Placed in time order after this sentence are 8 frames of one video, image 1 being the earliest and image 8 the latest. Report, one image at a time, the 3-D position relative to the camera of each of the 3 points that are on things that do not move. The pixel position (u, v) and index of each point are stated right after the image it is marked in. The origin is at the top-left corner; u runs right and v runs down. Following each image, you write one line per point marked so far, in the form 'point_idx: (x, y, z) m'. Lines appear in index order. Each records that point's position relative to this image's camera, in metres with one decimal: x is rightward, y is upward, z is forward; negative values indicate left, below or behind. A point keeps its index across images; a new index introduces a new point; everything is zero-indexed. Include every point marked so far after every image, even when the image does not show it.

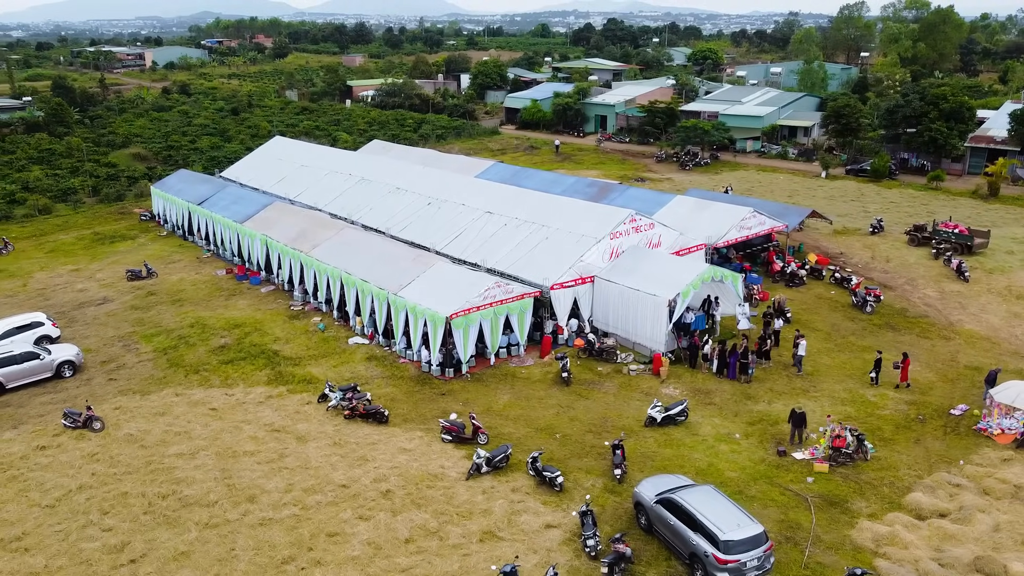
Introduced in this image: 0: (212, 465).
0: (-5.6, -3.3, +13.1) m
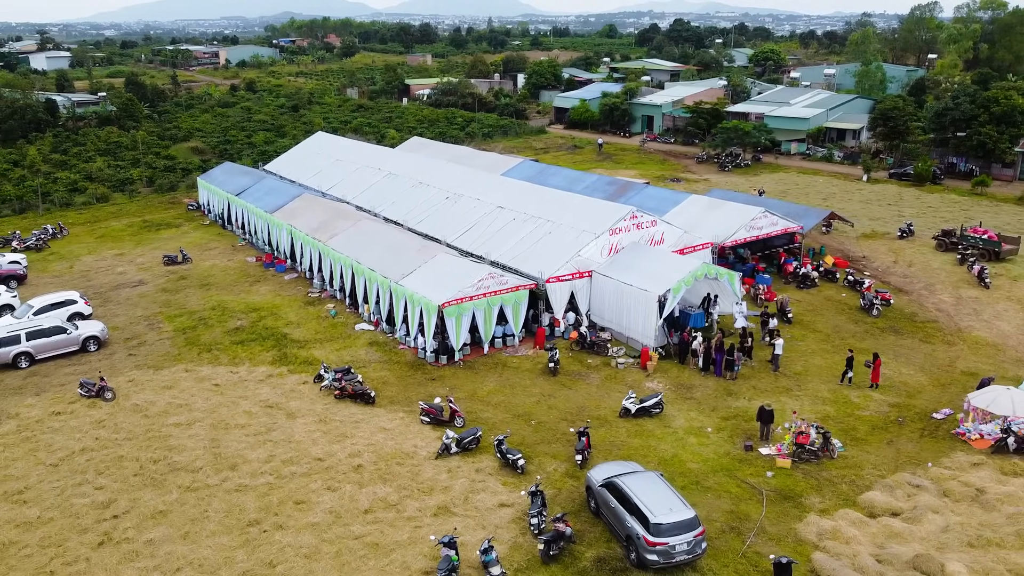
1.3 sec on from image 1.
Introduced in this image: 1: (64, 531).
0: (-6.1, -2.9, +13.9) m
1: (-7.0, -3.8, +11.0) m
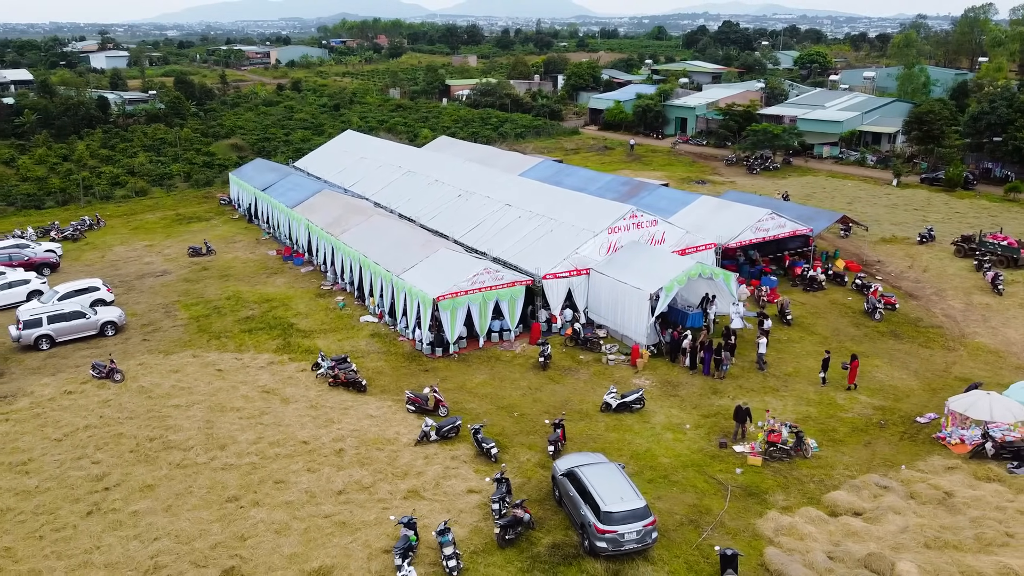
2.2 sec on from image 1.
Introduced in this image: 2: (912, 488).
0: (-6.4, -2.7, +14.5) m
1: (-7.5, -3.5, +11.6) m
2: (+6.0, -3.0, +10.6) m
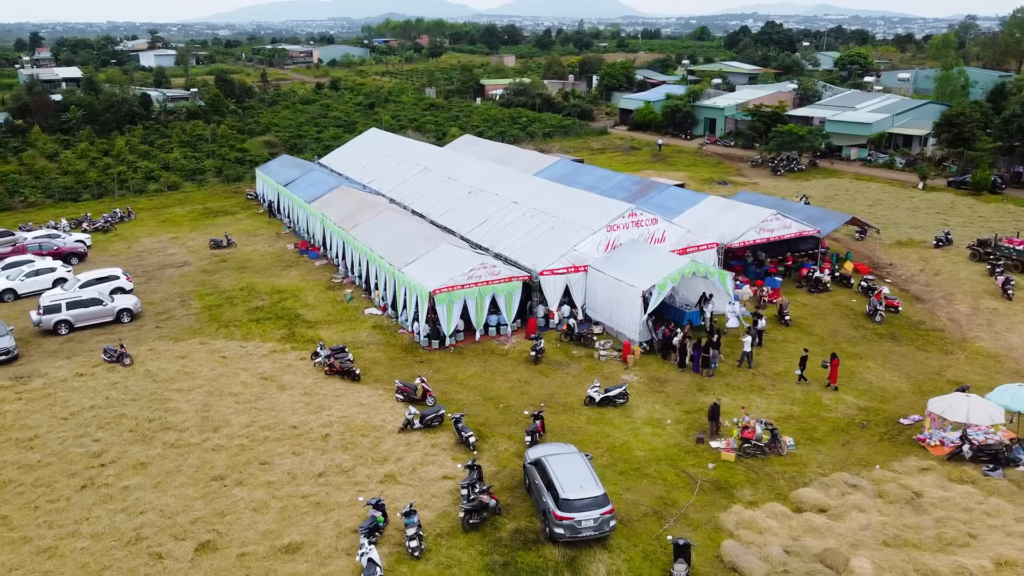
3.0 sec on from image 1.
0: (-6.7, -2.4, +15.0) m
1: (-7.9, -3.2, +12.2) m
2: (+5.6, -3.0, +10.6) m
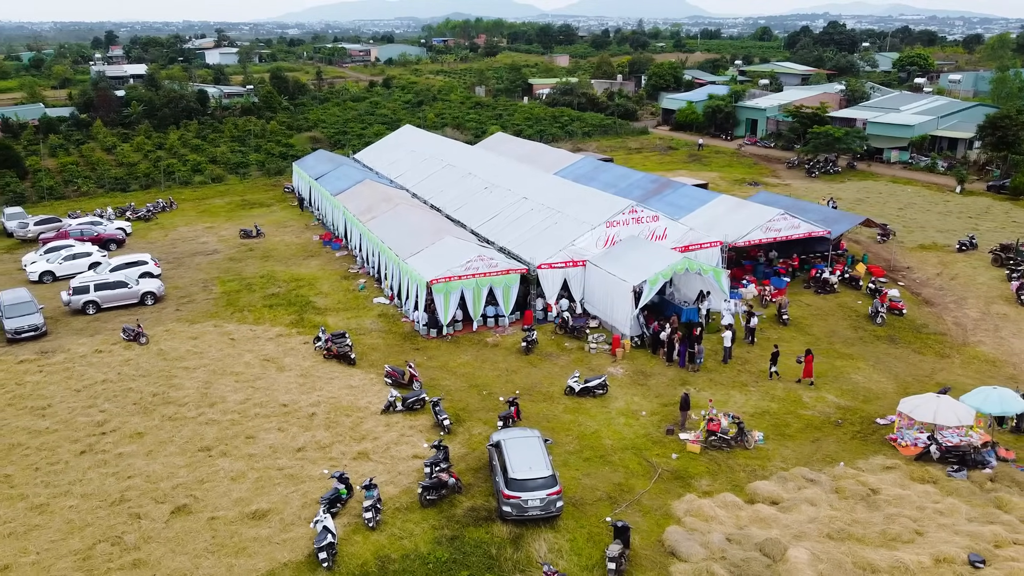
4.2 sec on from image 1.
0: (-7.0, -2.0, +15.8) m
1: (-8.4, -2.8, +13.1) m
2: (+4.9, -2.9, +10.6) m
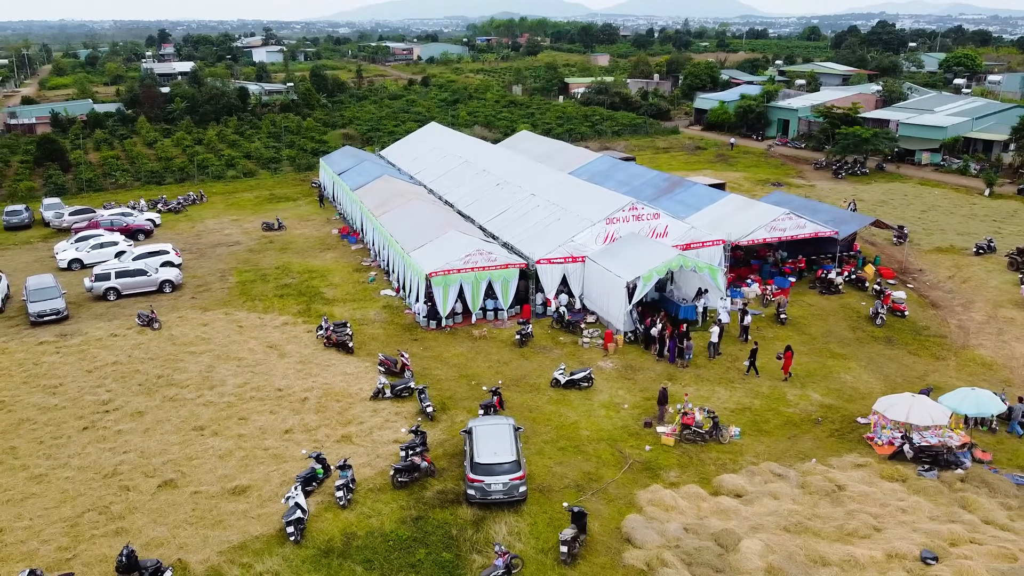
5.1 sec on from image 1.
0: (-7.2, -1.7, +16.5) m
1: (-8.7, -2.5, +13.8) m
2: (+4.5, -2.9, +10.7) m
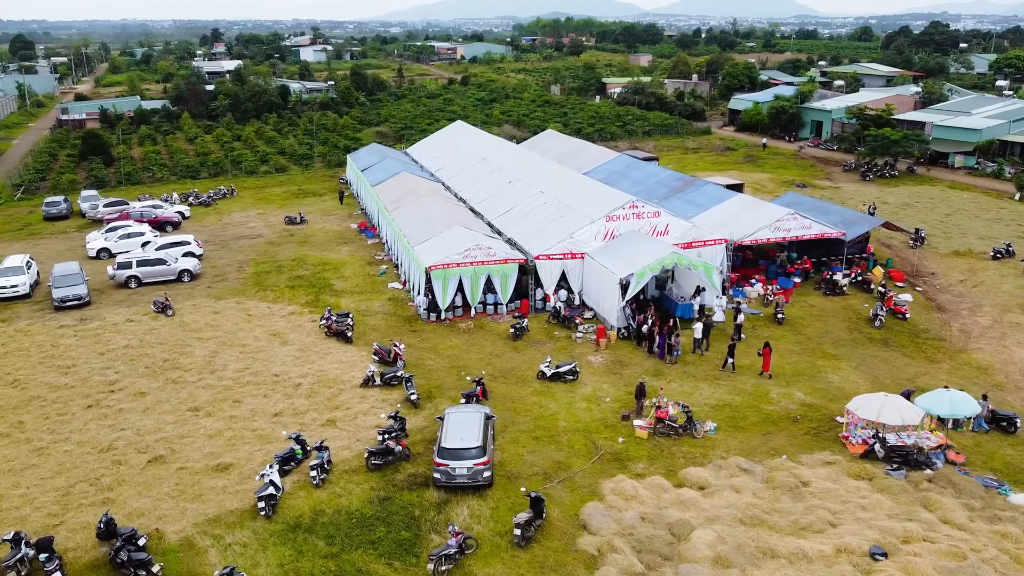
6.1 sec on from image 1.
0: (-7.3, -1.5, +17.1) m
1: (-9.0, -2.2, +14.5) m
2: (+4.0, -2.8, +10.7) m
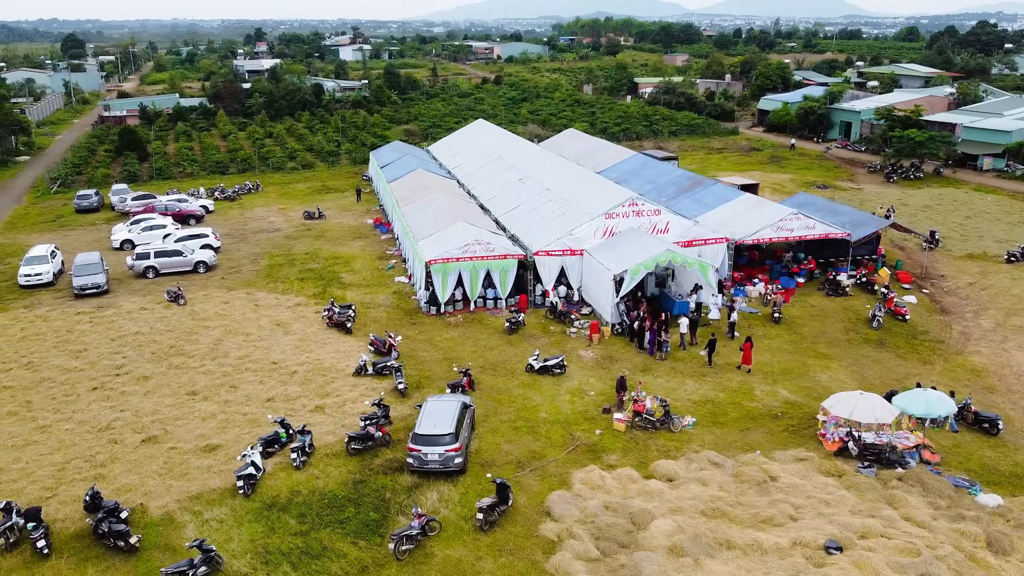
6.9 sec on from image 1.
0: (-7.4, -1.2, +17.7) m
1: (-9.3, -1.9, +15.2) m
2: (+3.6, -2.8, +10.8) m
